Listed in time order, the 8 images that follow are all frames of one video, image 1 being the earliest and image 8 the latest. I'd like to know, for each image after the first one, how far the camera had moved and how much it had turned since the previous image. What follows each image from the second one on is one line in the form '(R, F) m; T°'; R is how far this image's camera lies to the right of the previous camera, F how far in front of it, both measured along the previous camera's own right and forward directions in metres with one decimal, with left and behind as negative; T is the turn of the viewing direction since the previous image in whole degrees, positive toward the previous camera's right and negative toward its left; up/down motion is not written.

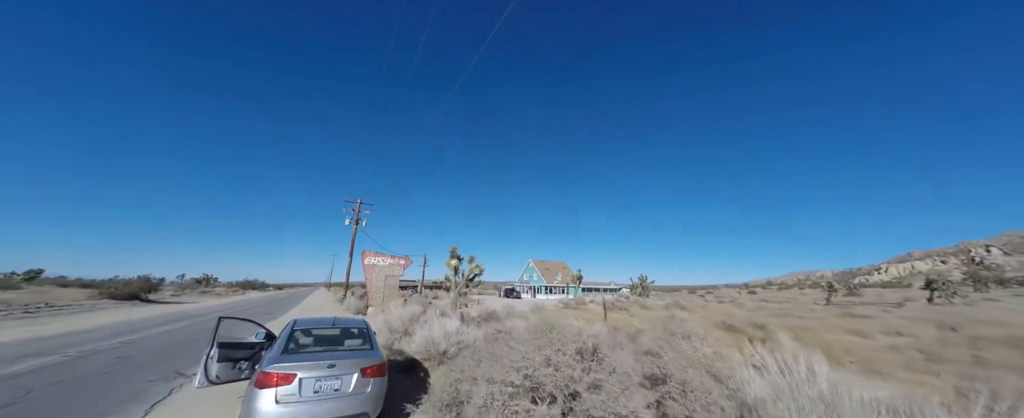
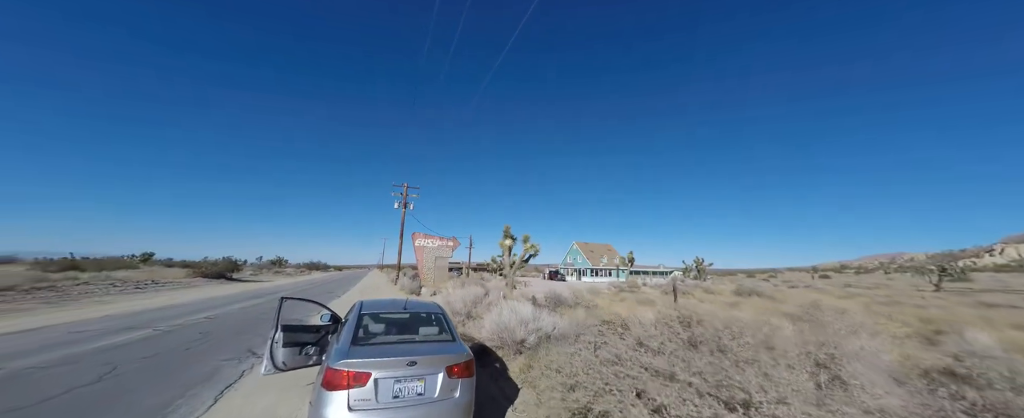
(-0.9, +1.1) m; -7°
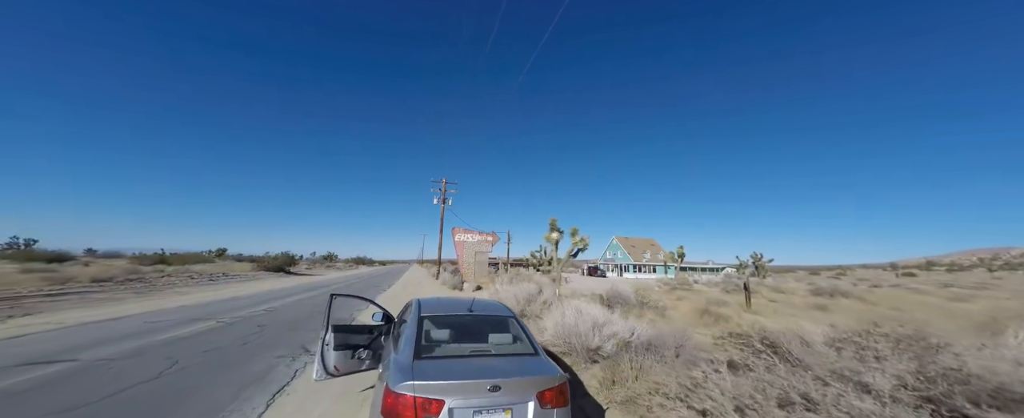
(-0.6, +0.9) m; -6°
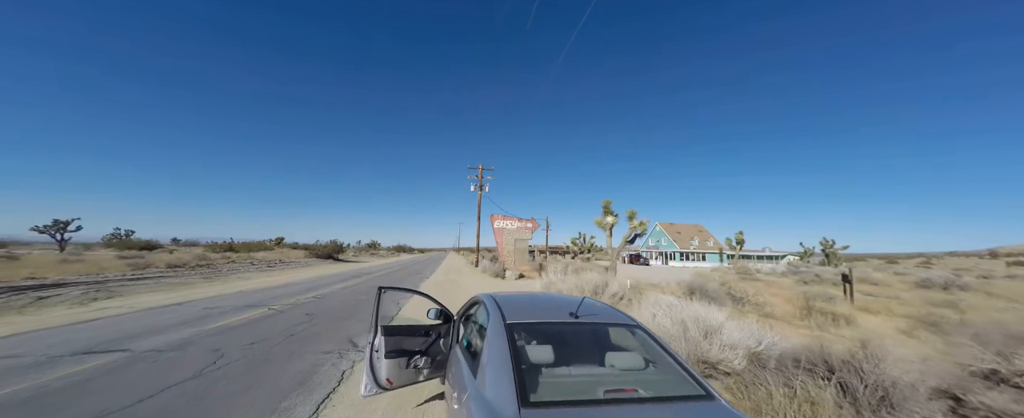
(-0.7, +1.2) m; -6°
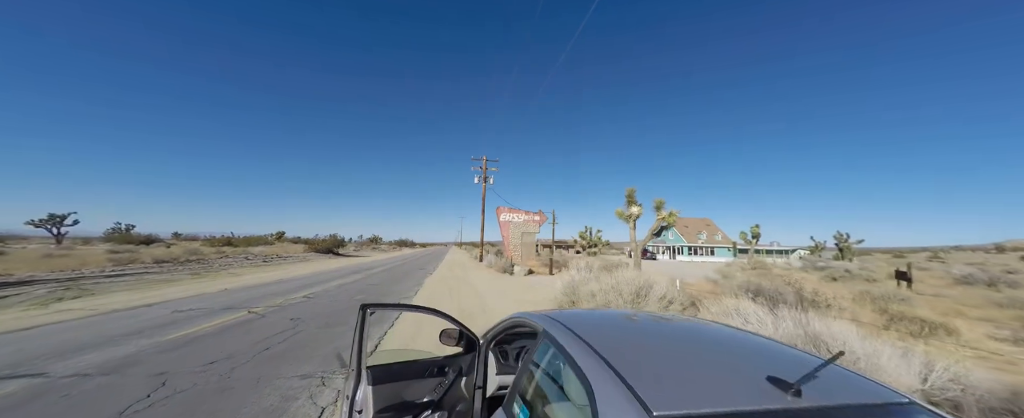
(-0.5, +1.5) m; 0°
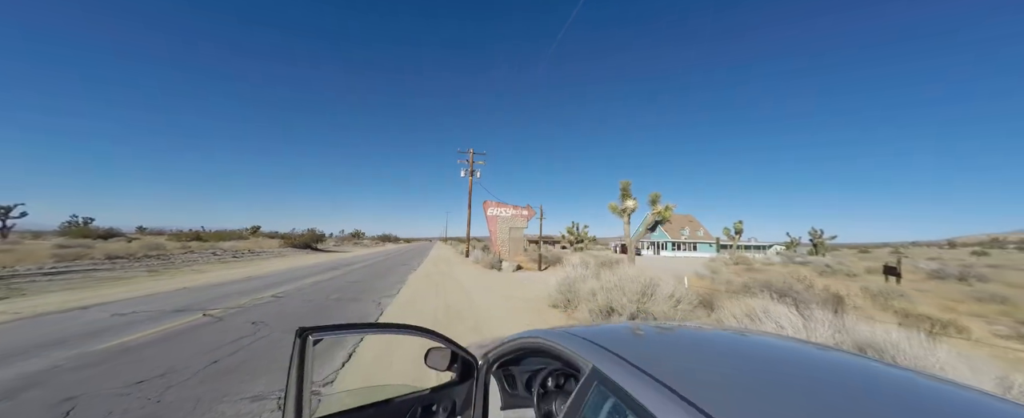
(-0.2, +0.8) m; +3°
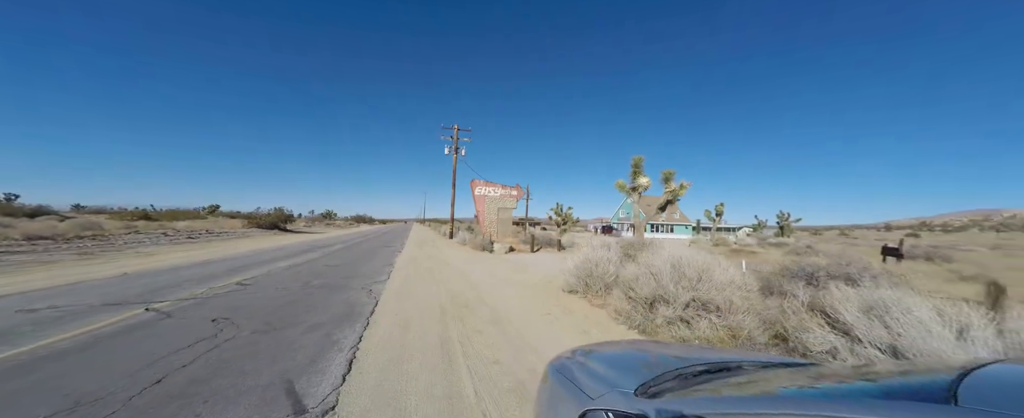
(-1.0, +1.3) m; +4°
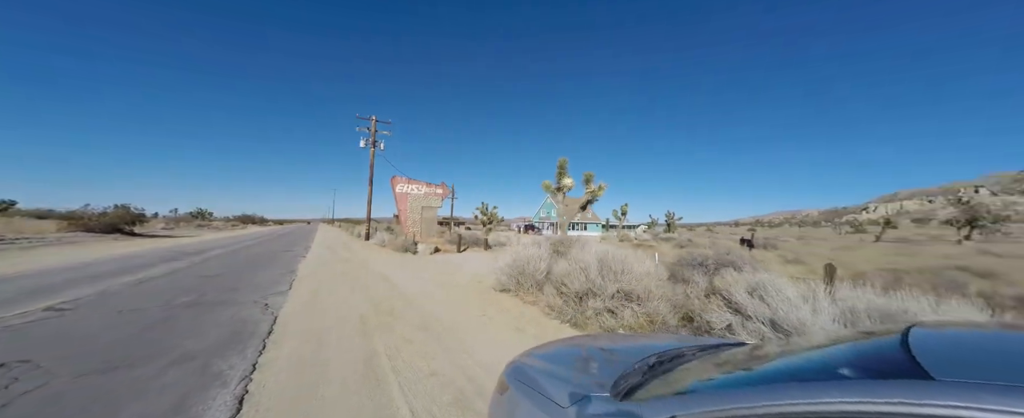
(-0.3, +0.3) m; +14°
